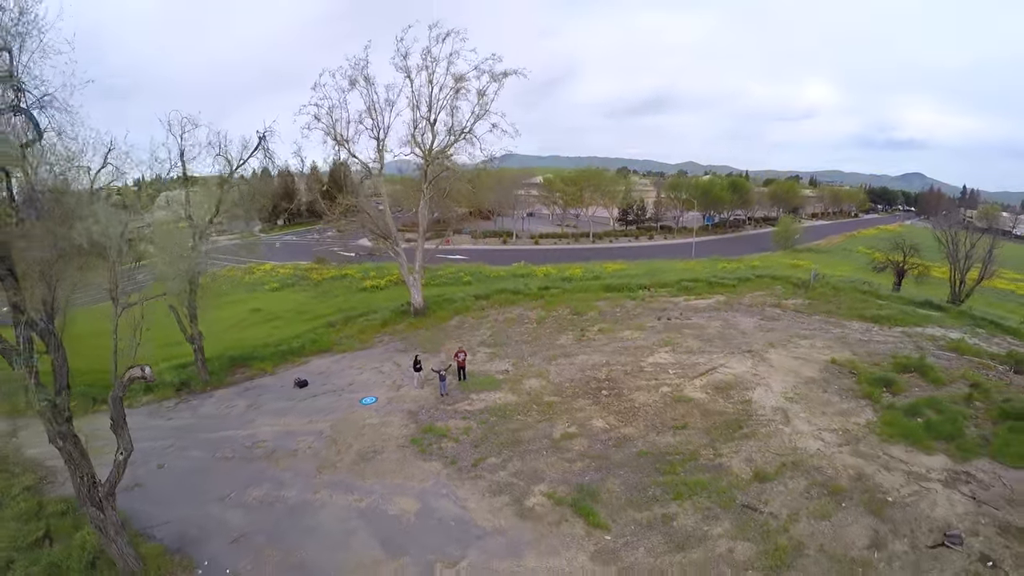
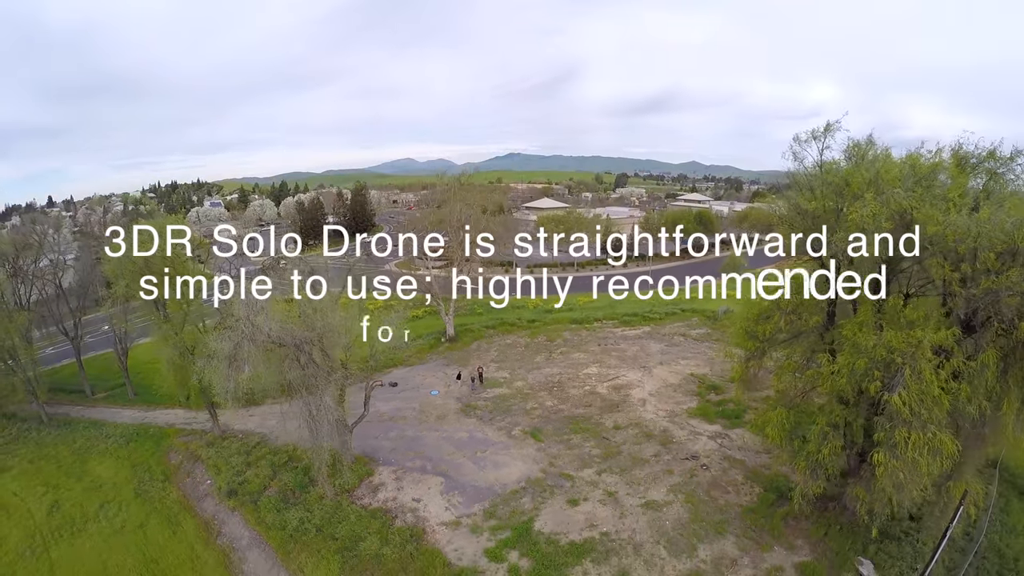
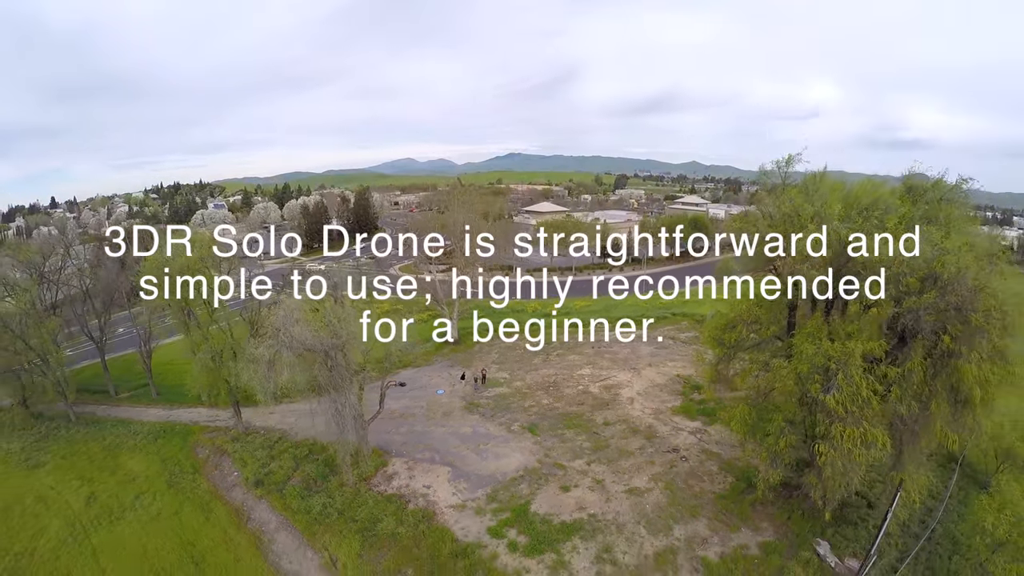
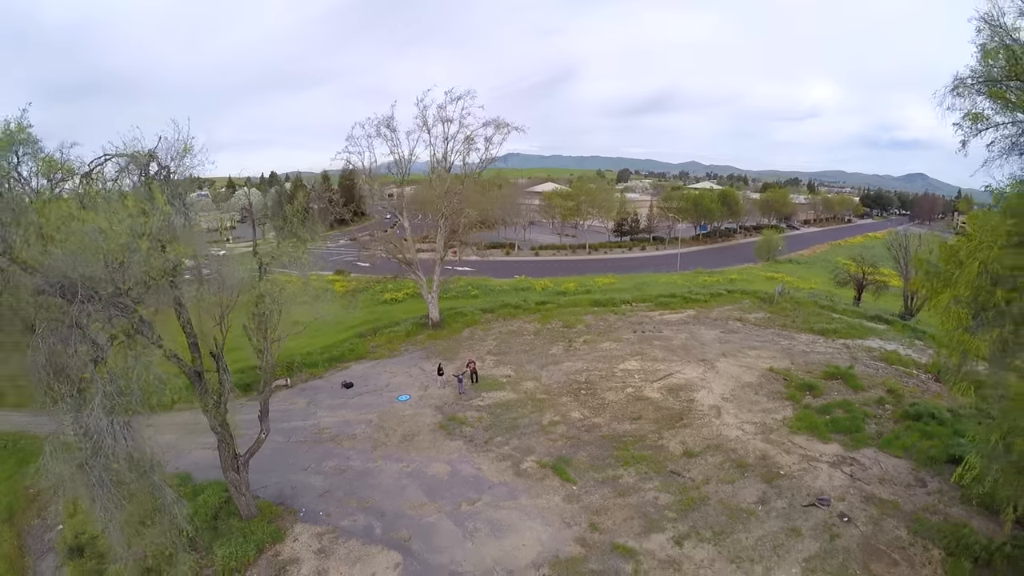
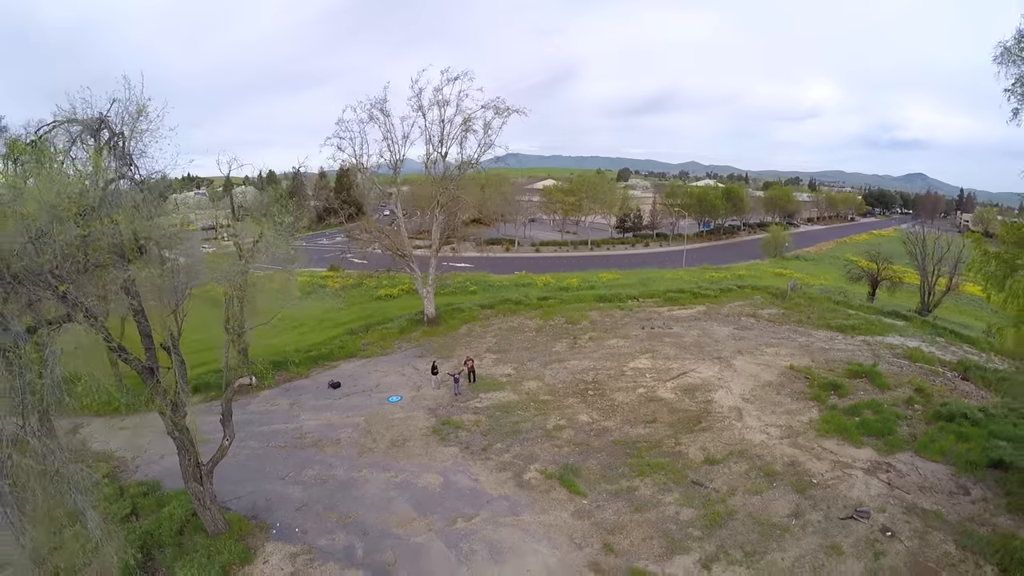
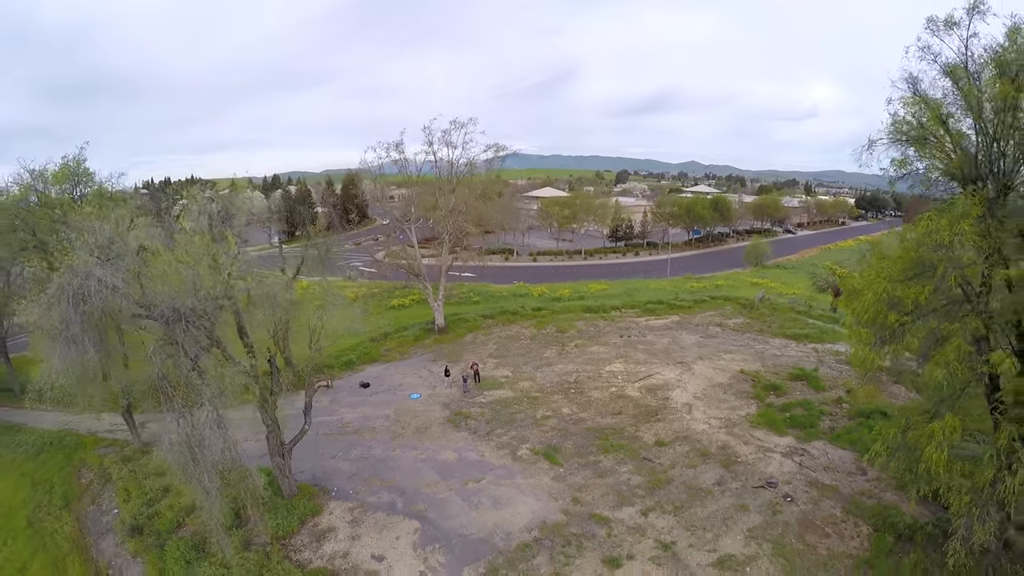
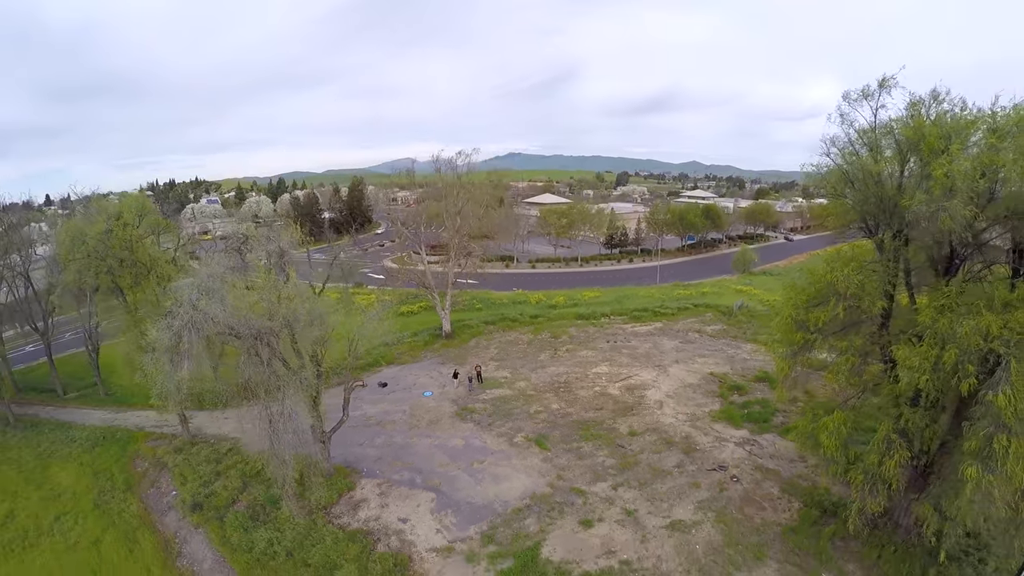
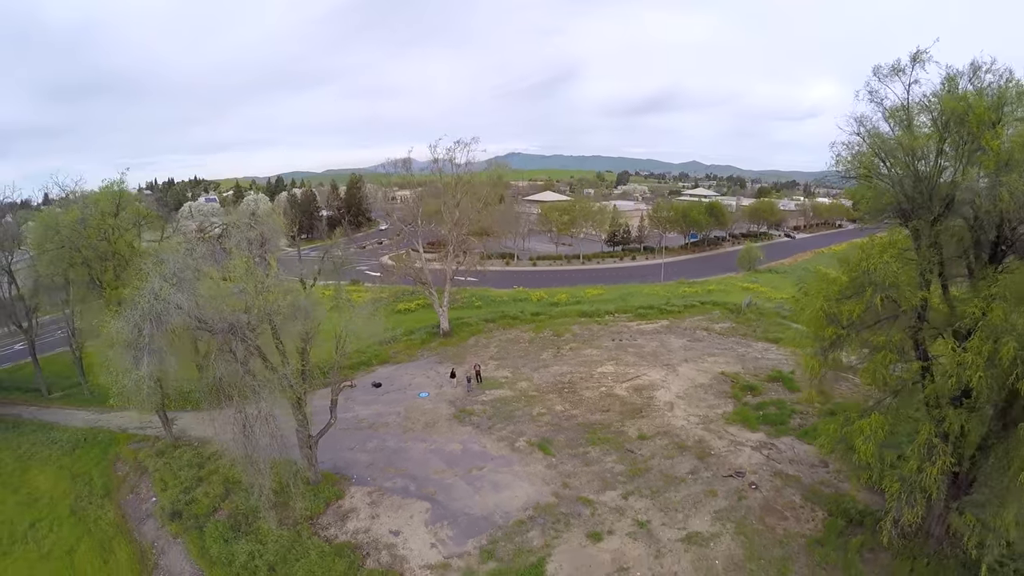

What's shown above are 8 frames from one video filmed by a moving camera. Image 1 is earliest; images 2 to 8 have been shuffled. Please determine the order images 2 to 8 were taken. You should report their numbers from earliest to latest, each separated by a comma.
5, 4, 6, 8, 7, 2, 3
